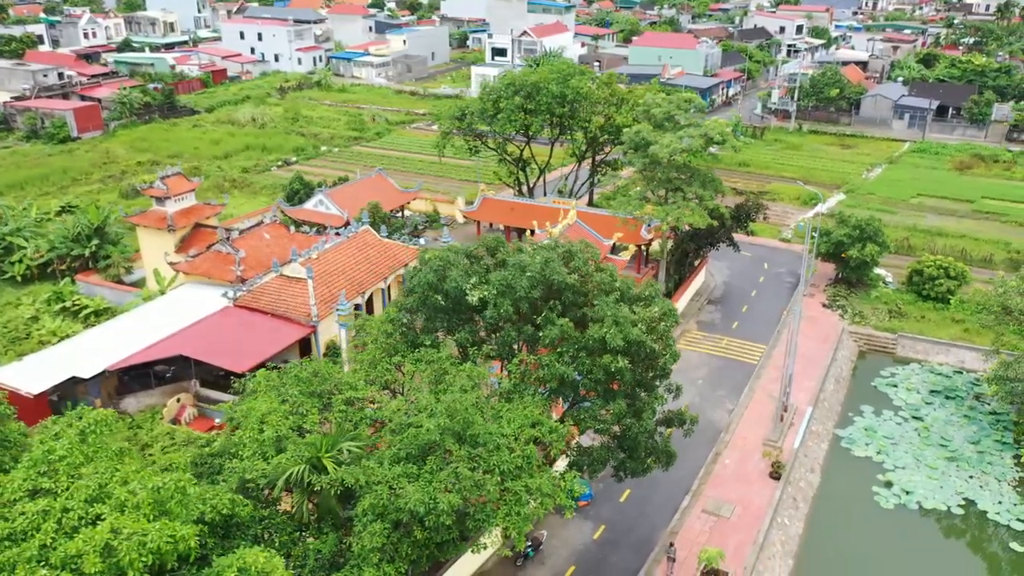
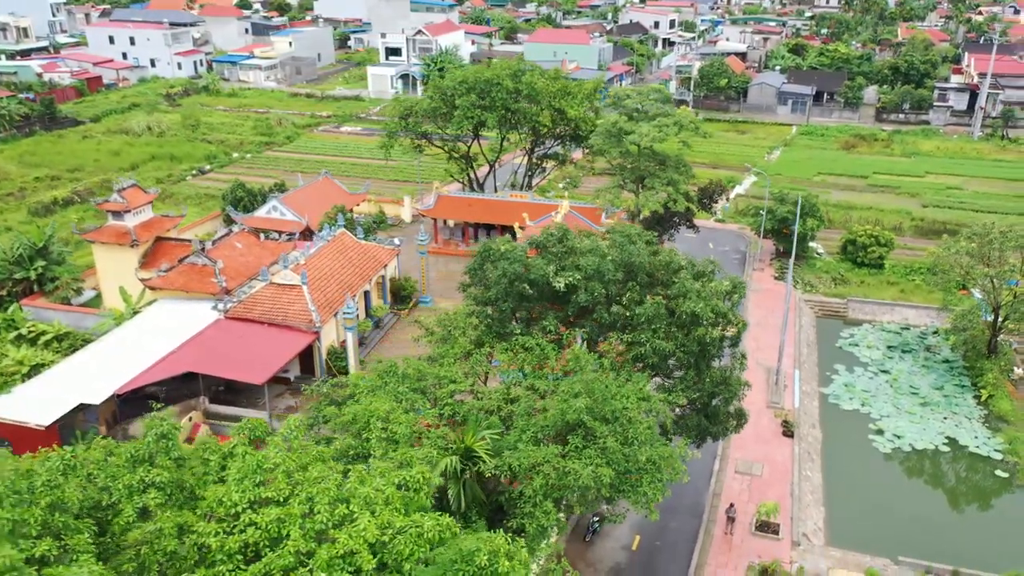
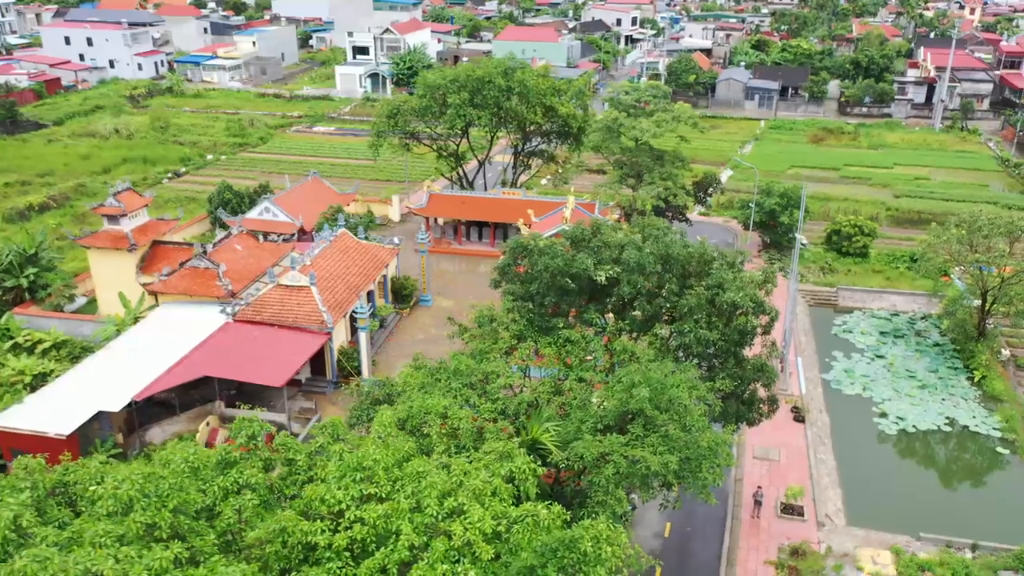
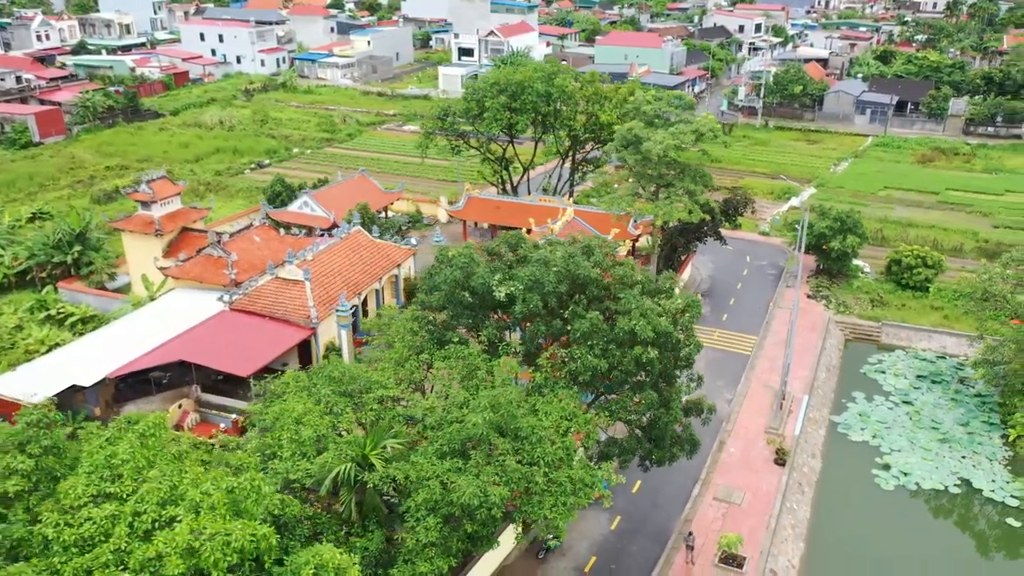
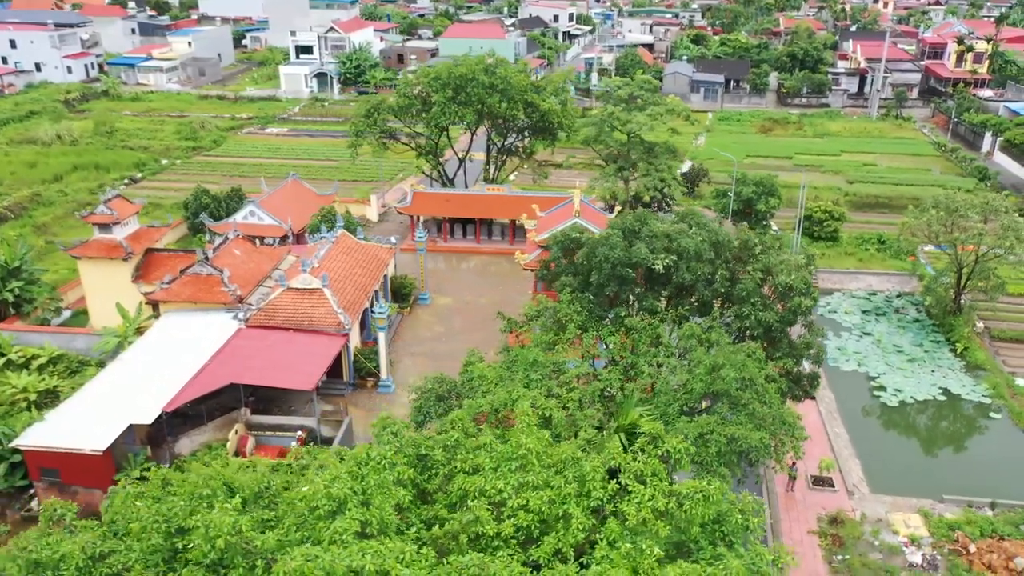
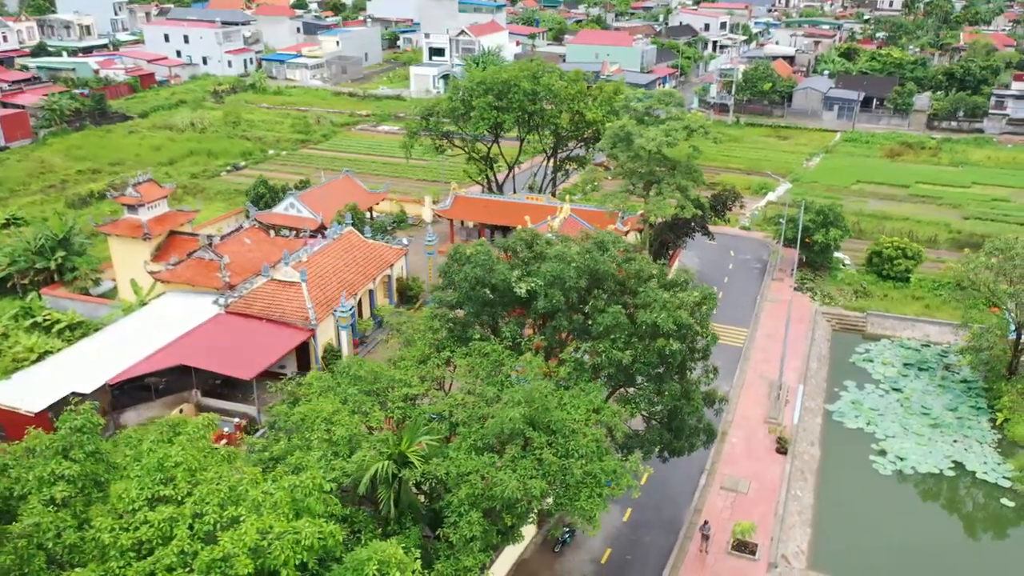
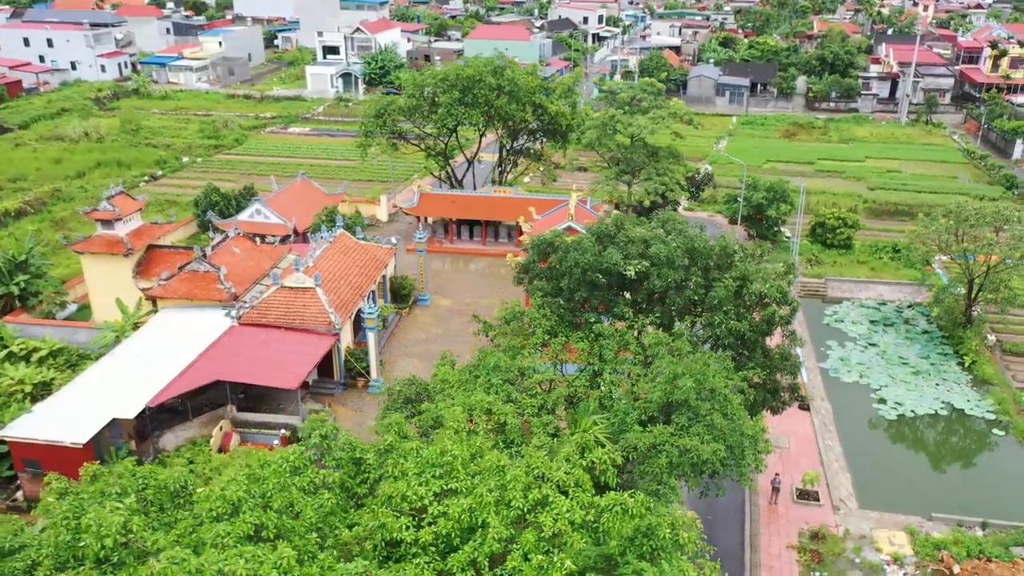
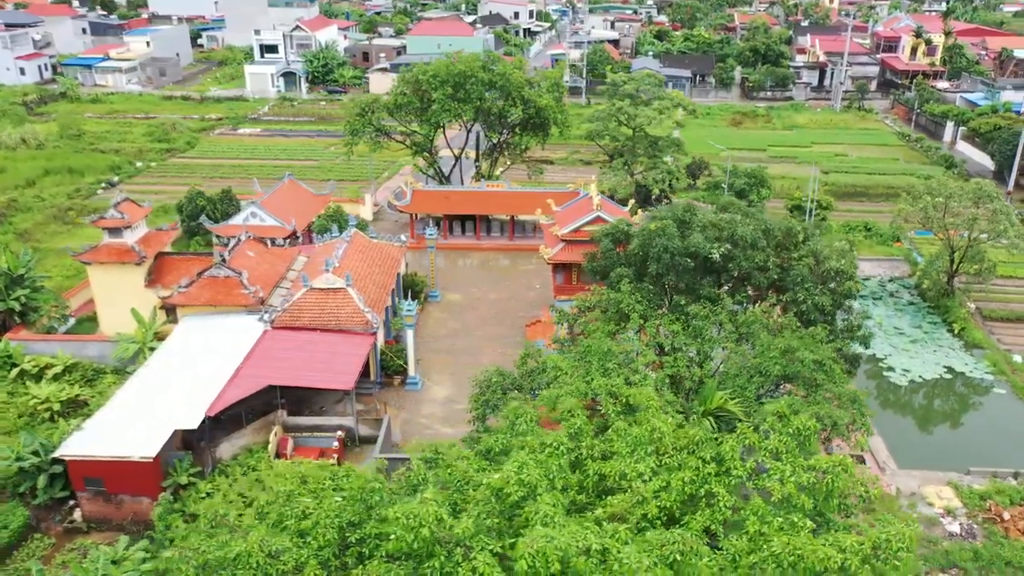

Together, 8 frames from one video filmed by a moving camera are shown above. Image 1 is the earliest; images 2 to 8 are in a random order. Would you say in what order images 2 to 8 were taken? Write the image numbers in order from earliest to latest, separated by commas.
4, 6, 2, 3, 7, 5, 8
